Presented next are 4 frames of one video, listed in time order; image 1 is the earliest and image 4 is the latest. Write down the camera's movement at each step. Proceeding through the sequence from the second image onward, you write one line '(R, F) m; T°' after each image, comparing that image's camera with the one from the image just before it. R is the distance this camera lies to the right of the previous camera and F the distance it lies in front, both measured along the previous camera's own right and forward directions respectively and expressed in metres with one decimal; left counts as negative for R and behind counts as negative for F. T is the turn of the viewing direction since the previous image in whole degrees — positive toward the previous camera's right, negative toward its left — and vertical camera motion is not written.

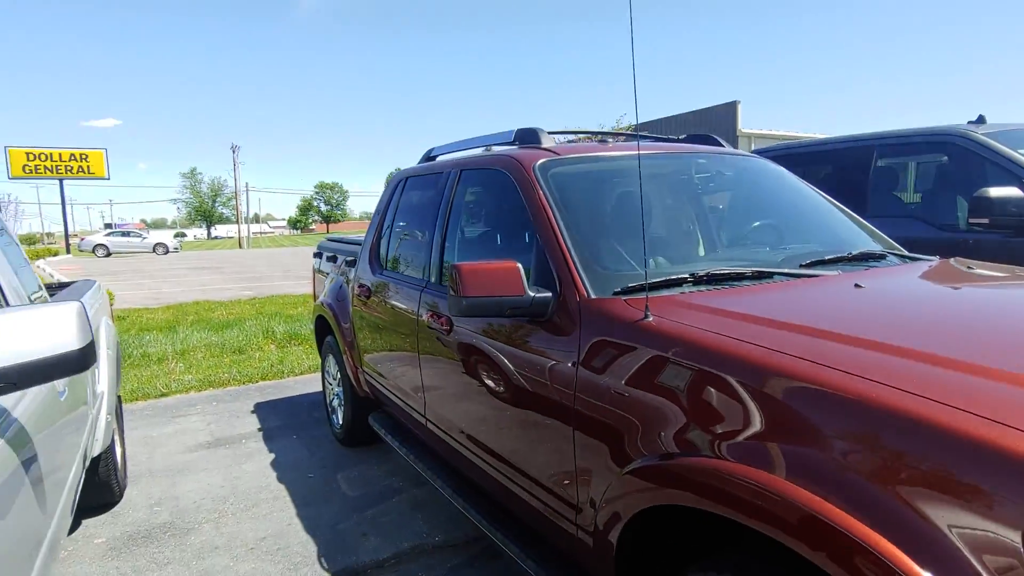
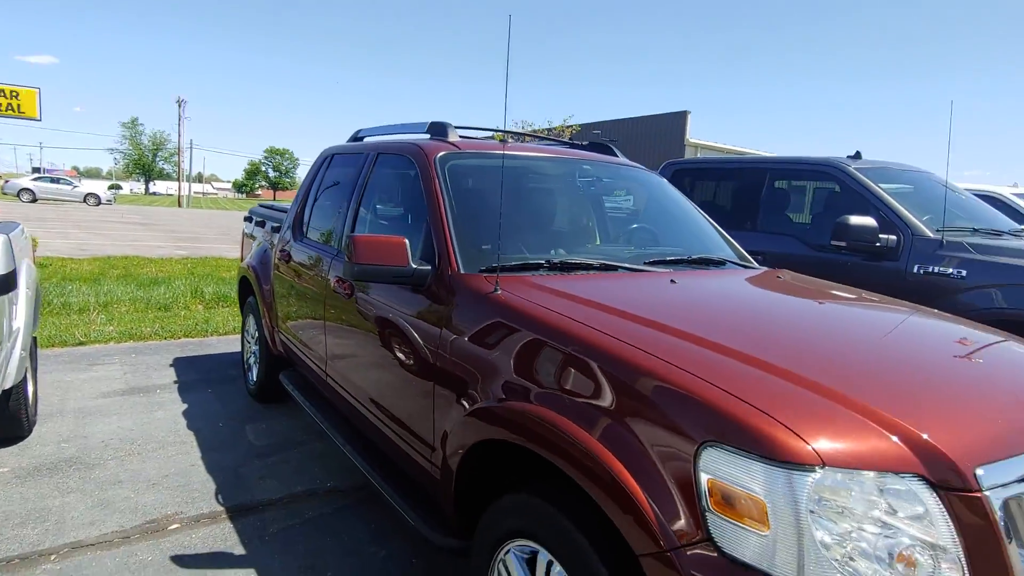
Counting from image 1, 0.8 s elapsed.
(+0.2, -0.4) m; +5°
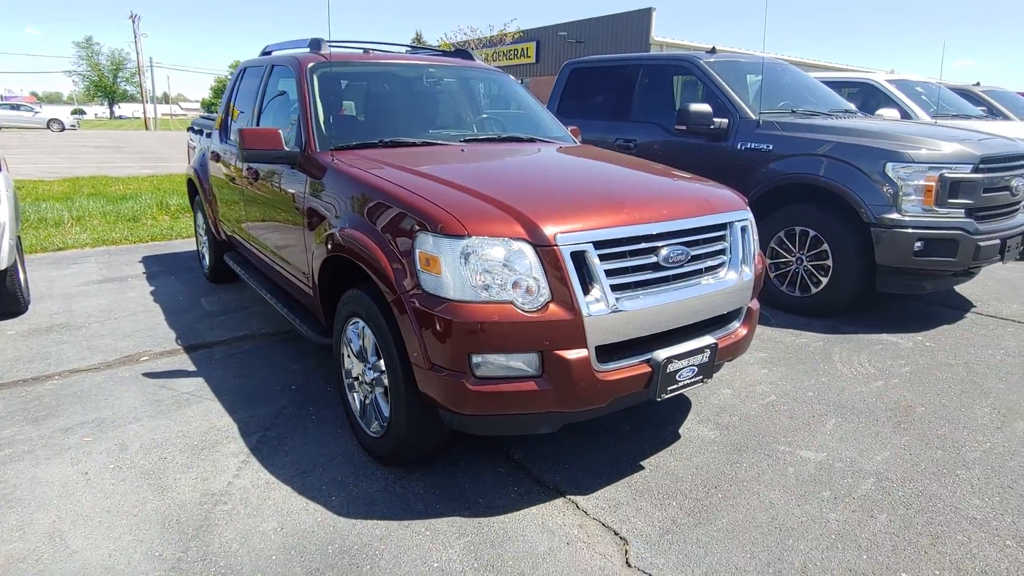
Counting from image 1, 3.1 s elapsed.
(+0.8, -1.1) m; +1°
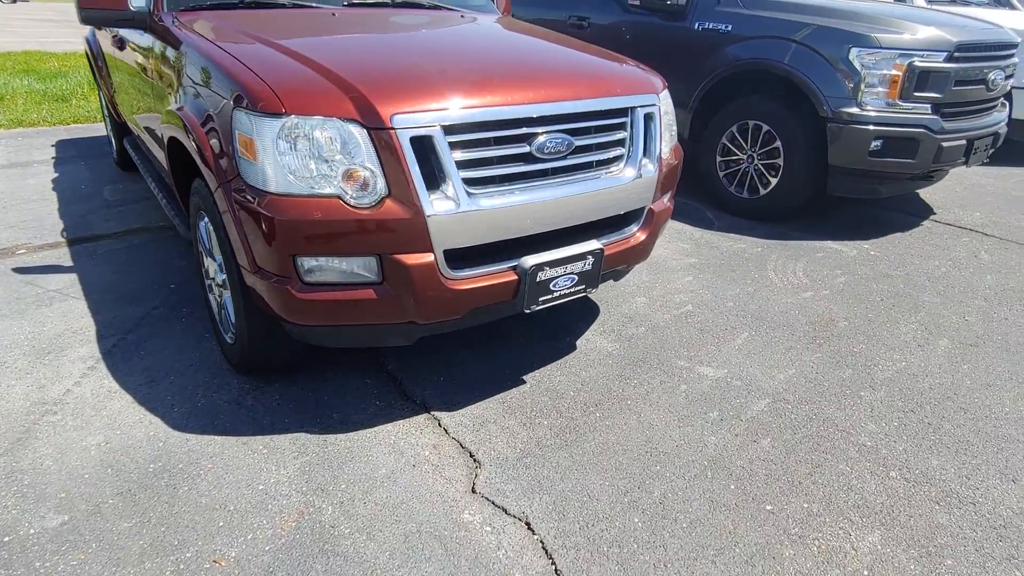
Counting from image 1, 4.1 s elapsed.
(+0.5, +0.3) m; +1°
